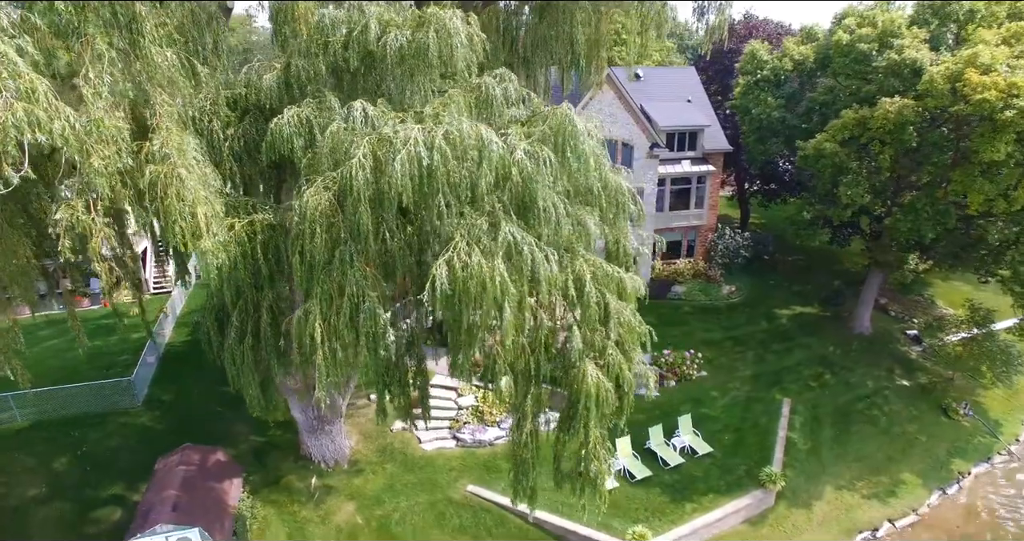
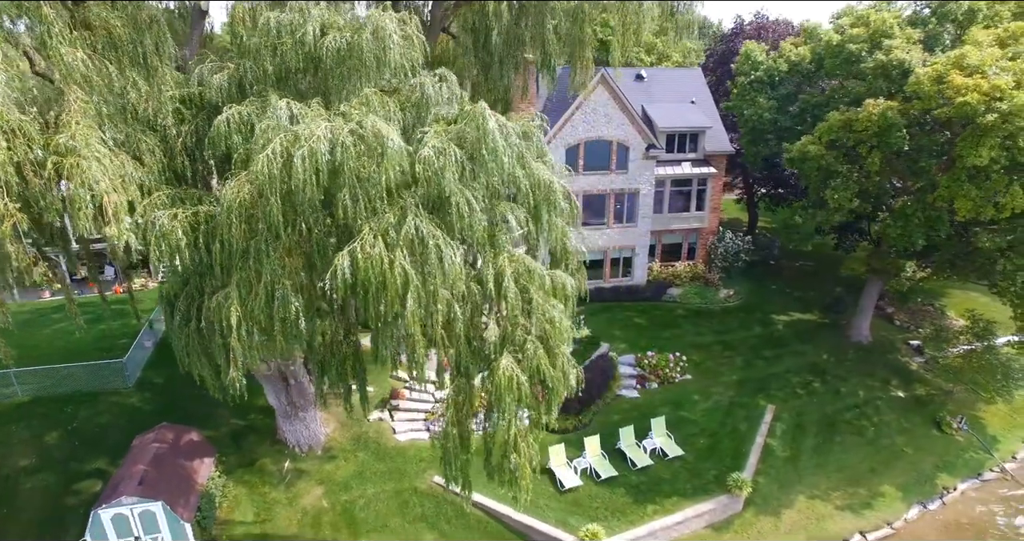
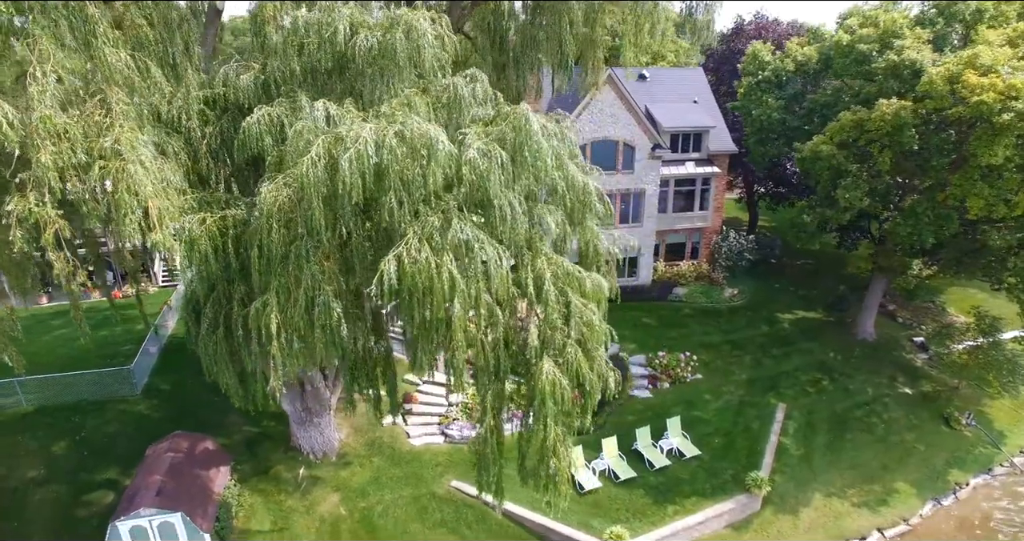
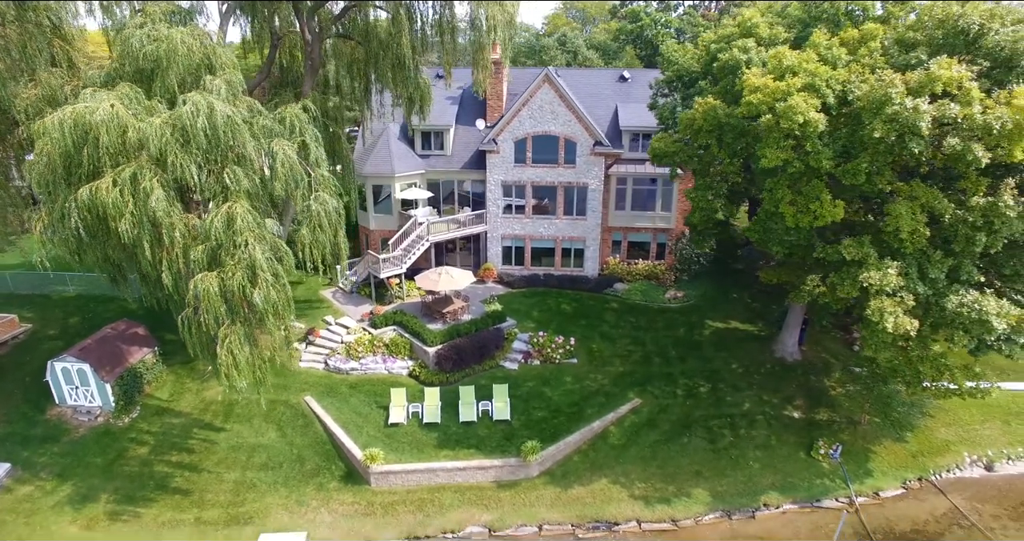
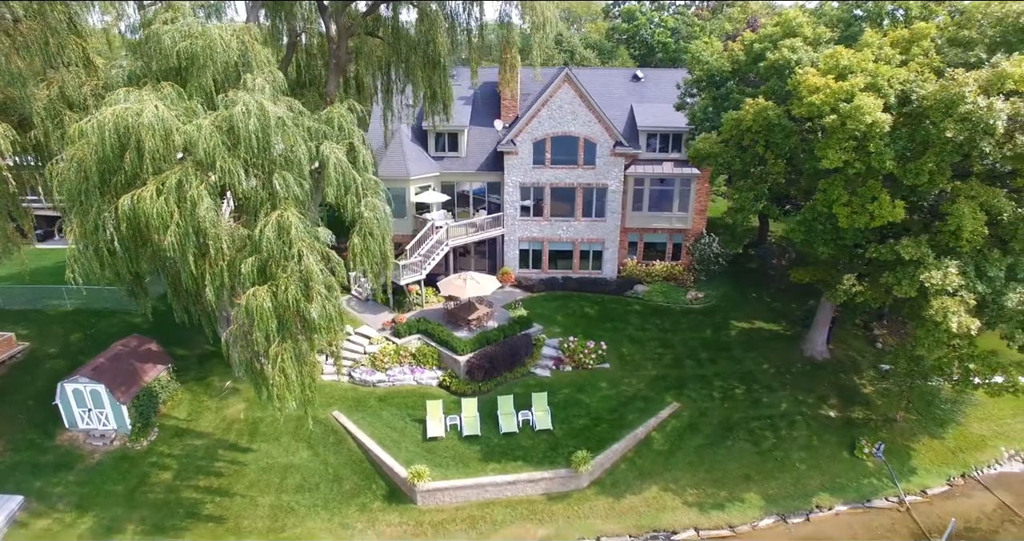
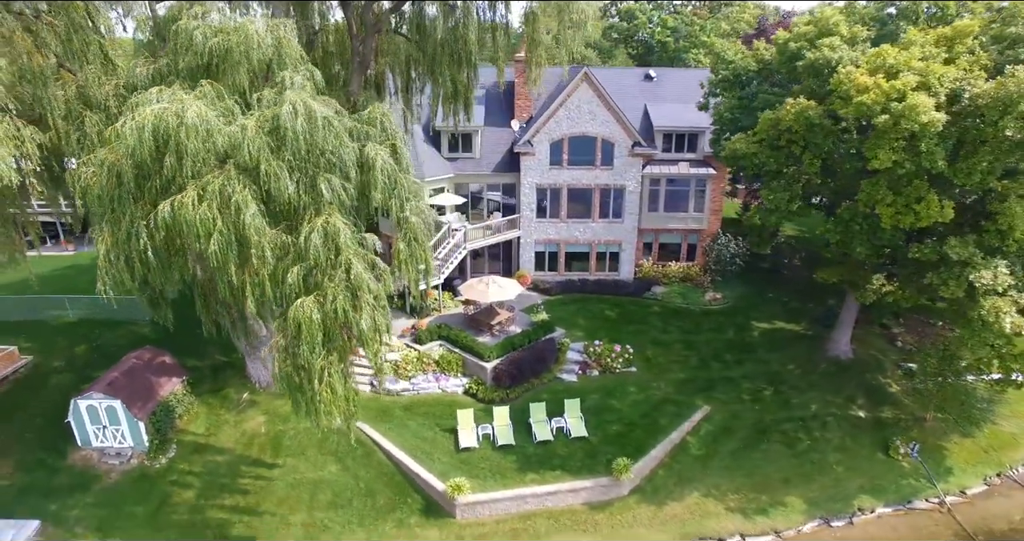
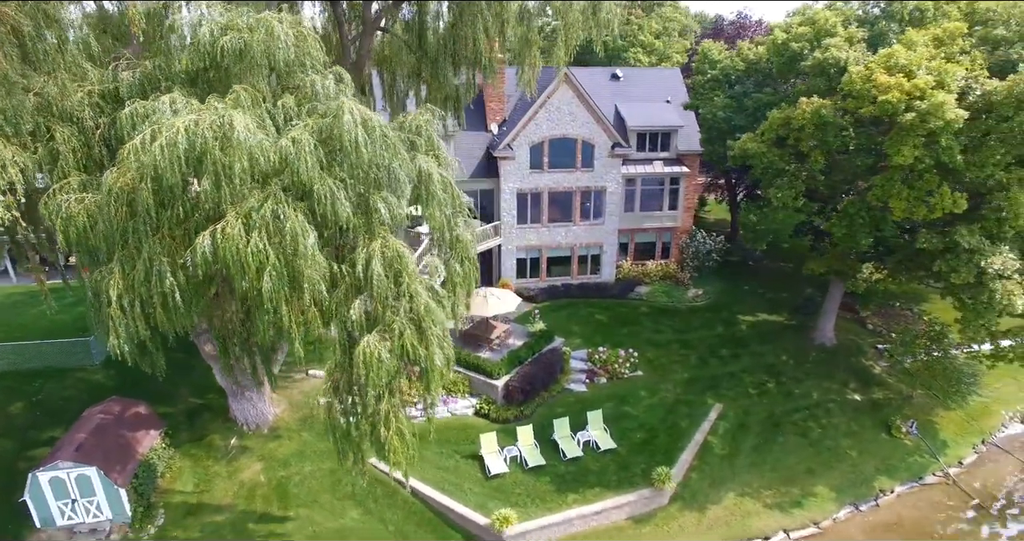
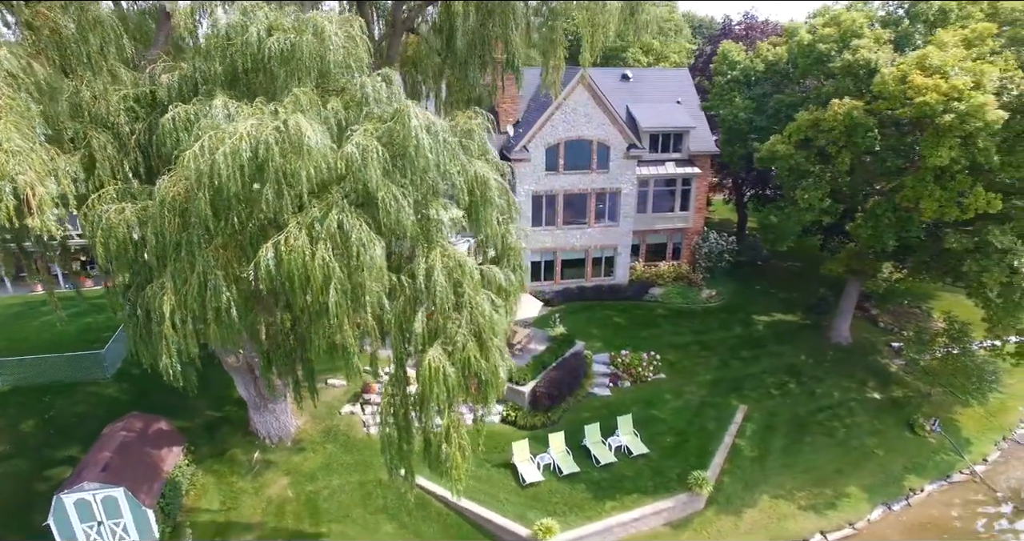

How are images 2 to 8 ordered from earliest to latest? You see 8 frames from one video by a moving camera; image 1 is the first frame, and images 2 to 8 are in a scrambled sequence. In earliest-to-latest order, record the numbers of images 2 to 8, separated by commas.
3, 2, 8, 7, 6, 5, 4
